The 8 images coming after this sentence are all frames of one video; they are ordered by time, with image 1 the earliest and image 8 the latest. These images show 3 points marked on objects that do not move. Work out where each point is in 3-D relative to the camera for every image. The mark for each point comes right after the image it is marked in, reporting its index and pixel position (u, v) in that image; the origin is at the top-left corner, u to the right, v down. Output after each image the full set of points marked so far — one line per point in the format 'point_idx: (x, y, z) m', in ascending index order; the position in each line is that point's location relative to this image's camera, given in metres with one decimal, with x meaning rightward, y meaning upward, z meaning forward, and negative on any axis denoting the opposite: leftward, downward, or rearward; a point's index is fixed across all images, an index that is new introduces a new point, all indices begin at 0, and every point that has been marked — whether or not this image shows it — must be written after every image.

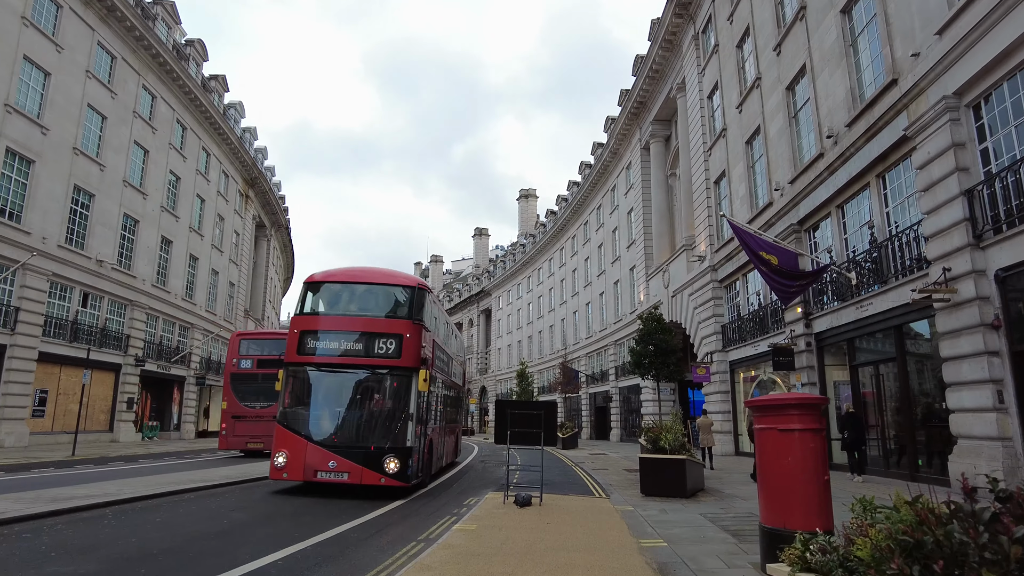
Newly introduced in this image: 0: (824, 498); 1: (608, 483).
0: (+2.7, -1.8, +5.3) m
1: (+2.2, -4.5, +14.0) m
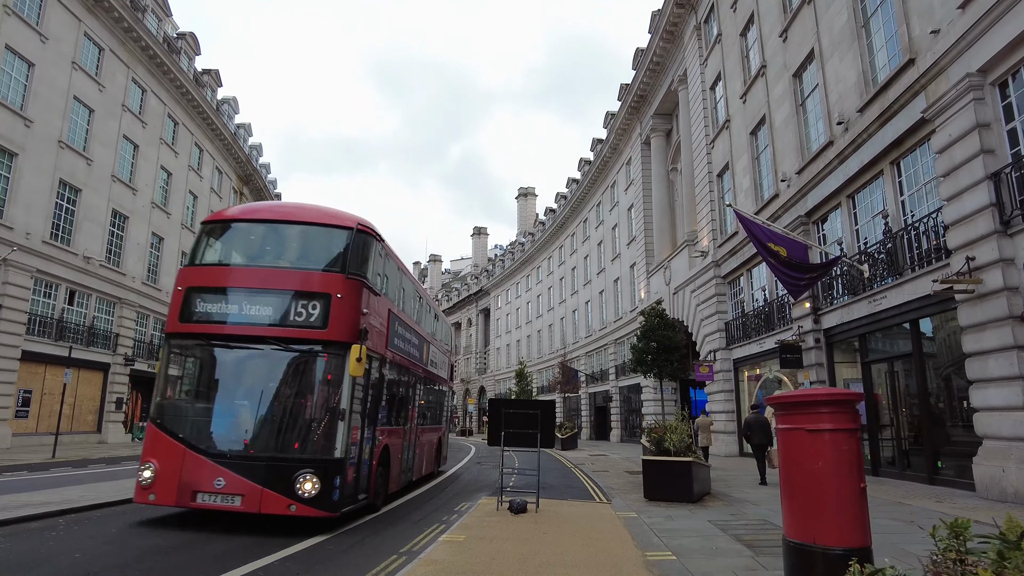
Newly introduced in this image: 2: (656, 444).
0: (+2.6, -1.7, +4.6) m
1: (+2.1, -4.4, +13.3) m
2: (+2.7, -2.9, +11.2) m
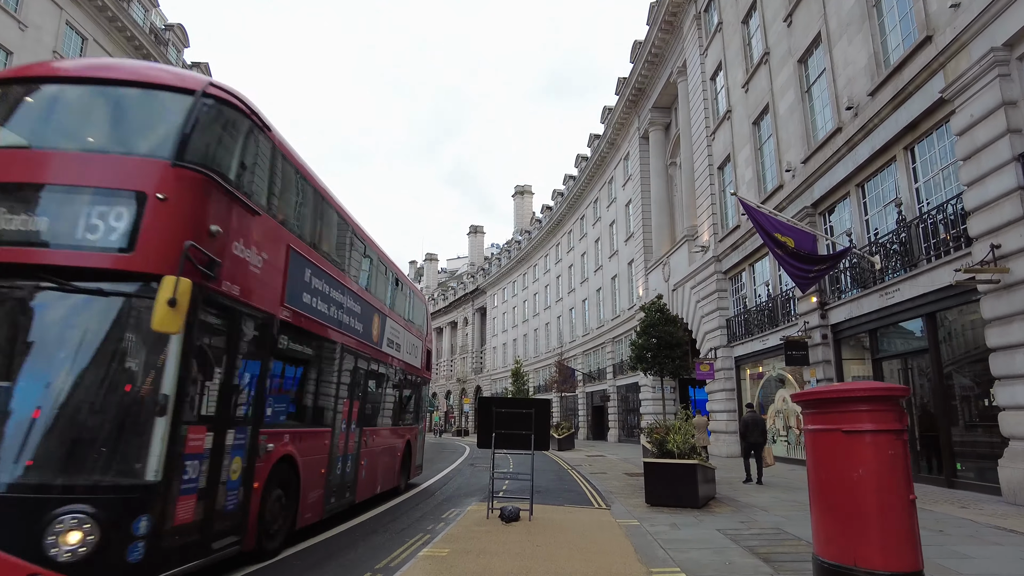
0: (+2.5, -1.5, +3.9) m
1: (+2.0, -4.2, +12.6) m
2: (+2.6, -2.8, +10.5) m
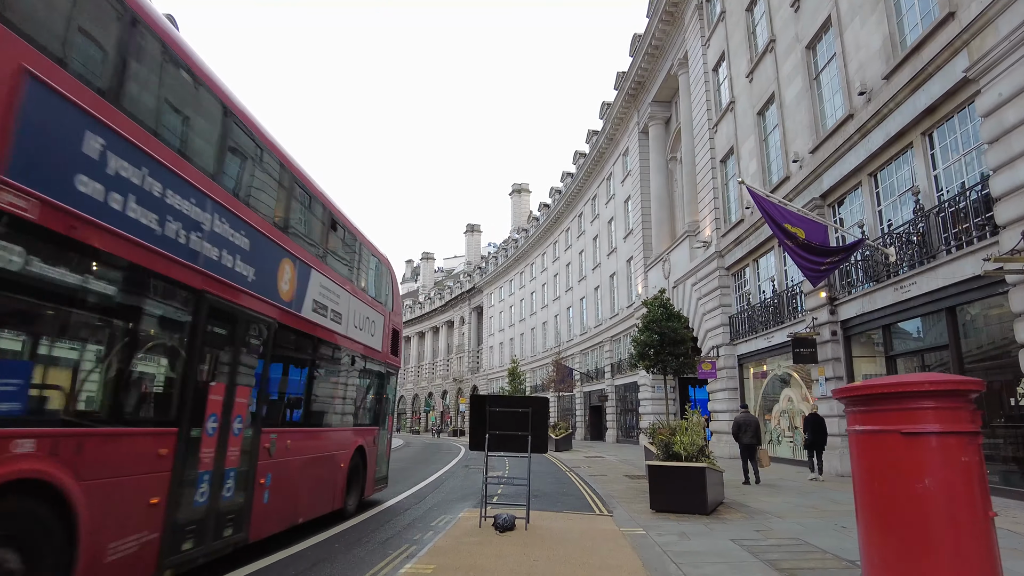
0: (+2.5, -1.4, +3.2) m
1: (+1.9, -4.0, +11.9) m
2: (+2.5, -2.6, +9.8) m
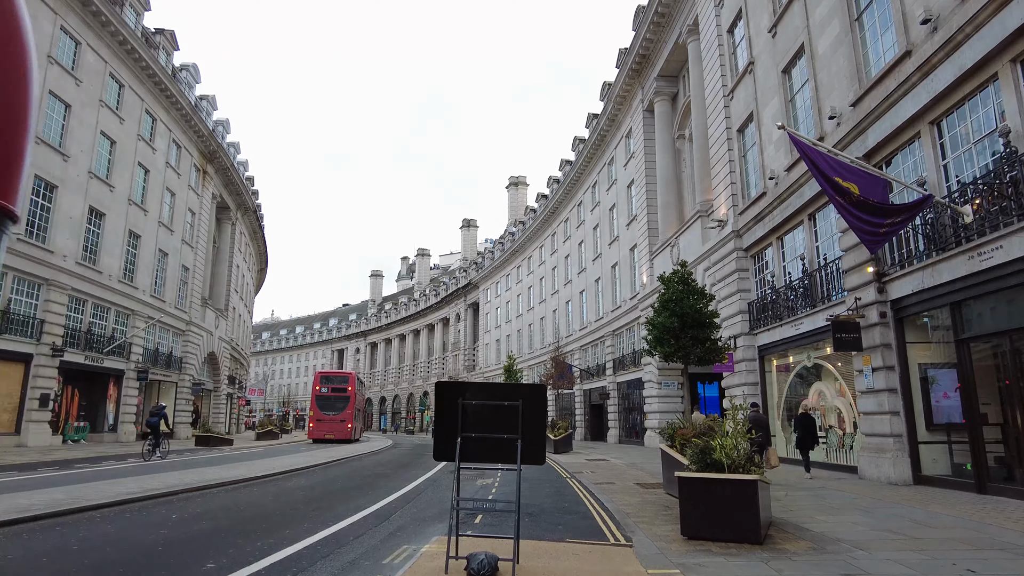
0: (+2.3, -0.8, +0.8) m
1: (+1.7, -3.5, +9.5) m
2: (+2.3, -2.1, +7.4) m
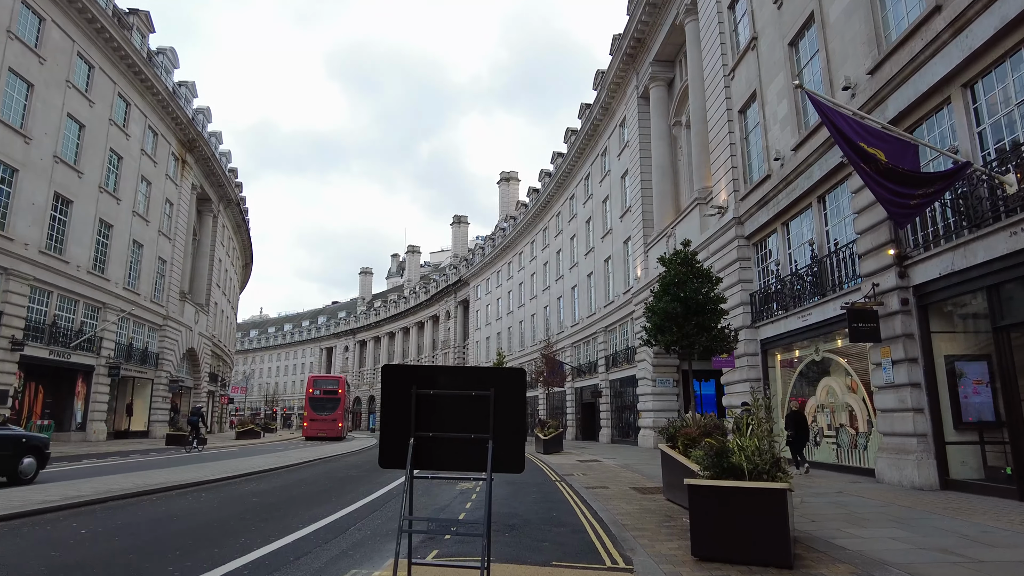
0: (+2.2, -0.5, -0.5) m
1: (+1.4, -3.2, +8.2) m
2: (+2.1, -1.7, +6.2) m
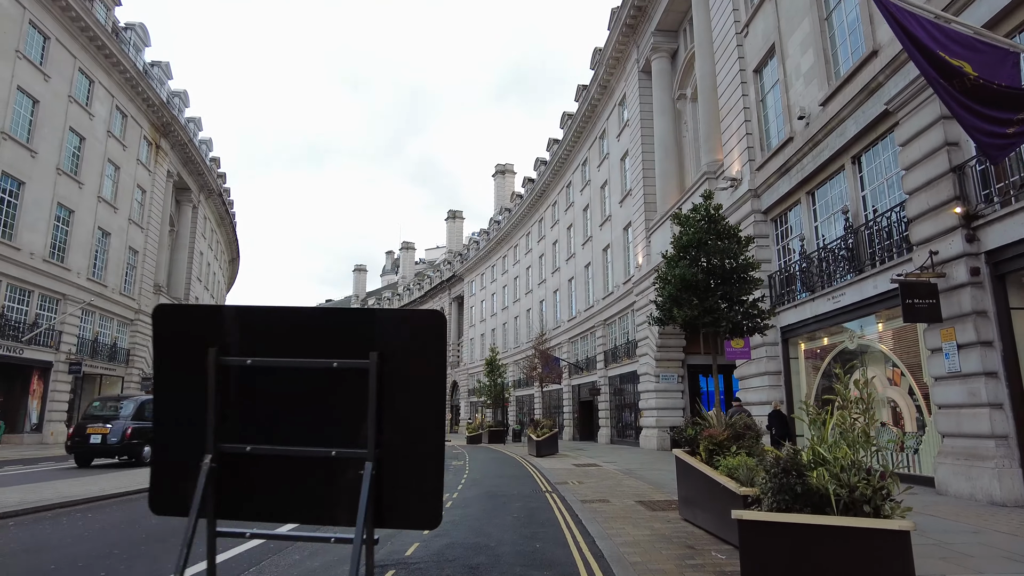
0: (+1.8, 0.0, -2.8) m
1: (+1.1, -2.7, +6.0) m
2: (+1.7, -1.2, +3.9) m
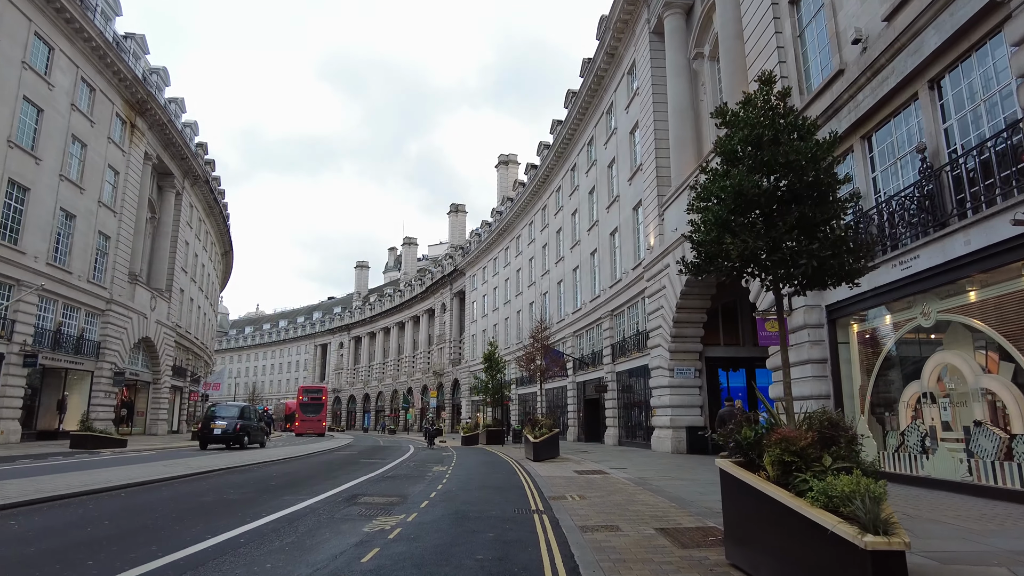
0: (+1.4, +0.7, -5.7) m
1: (+0.7, -2.0, +3.0) m
2: (+1.3, -0.5, +1.0) m
